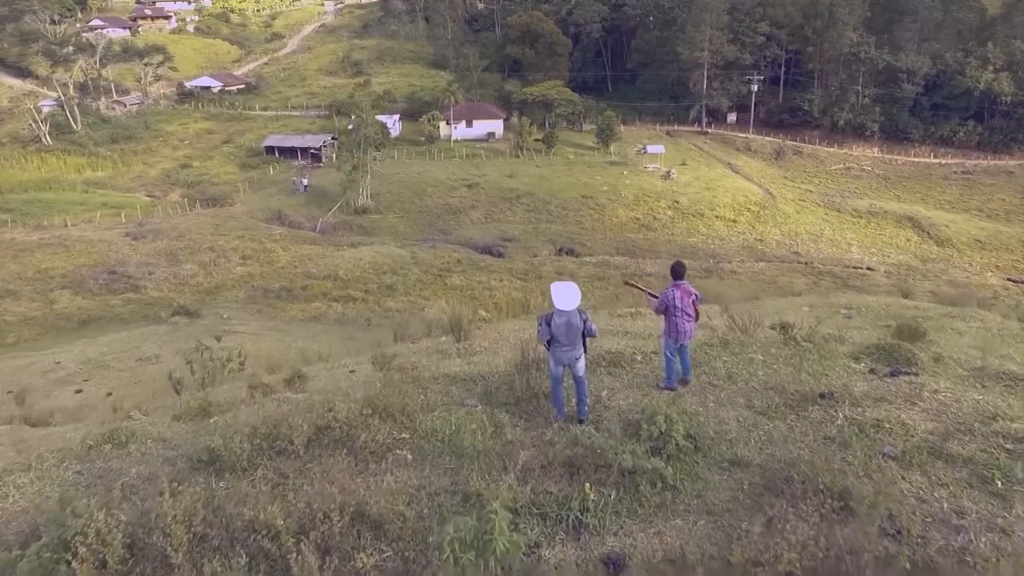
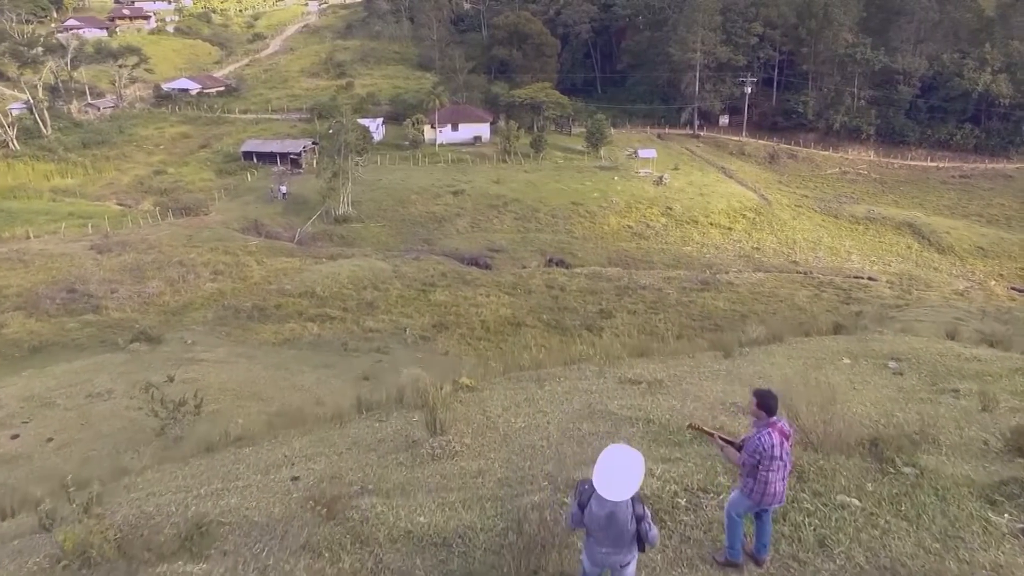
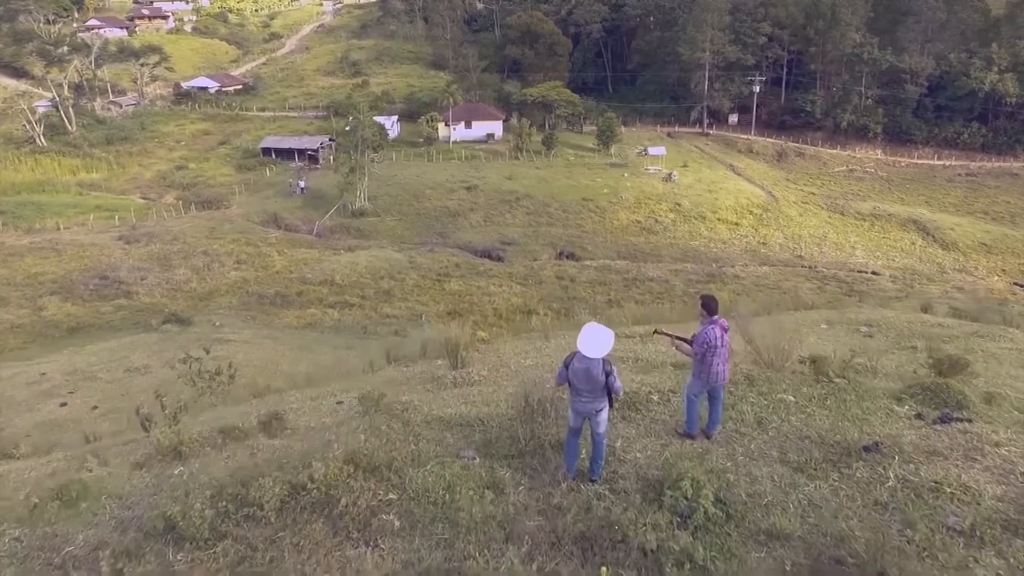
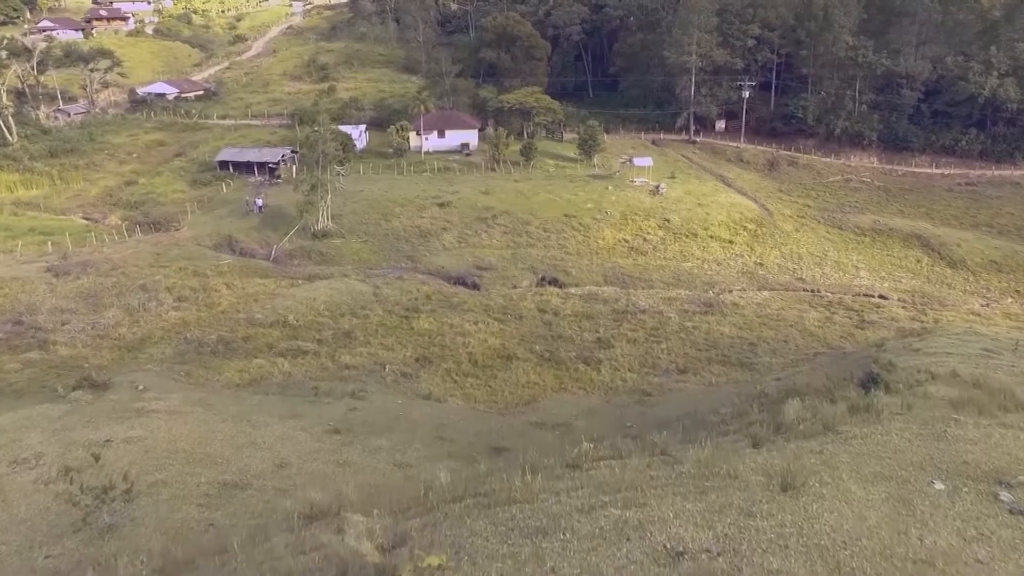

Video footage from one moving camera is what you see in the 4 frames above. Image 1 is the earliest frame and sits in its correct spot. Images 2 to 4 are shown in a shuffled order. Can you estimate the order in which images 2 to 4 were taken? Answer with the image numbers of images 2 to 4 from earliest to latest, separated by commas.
3, 2, 4
